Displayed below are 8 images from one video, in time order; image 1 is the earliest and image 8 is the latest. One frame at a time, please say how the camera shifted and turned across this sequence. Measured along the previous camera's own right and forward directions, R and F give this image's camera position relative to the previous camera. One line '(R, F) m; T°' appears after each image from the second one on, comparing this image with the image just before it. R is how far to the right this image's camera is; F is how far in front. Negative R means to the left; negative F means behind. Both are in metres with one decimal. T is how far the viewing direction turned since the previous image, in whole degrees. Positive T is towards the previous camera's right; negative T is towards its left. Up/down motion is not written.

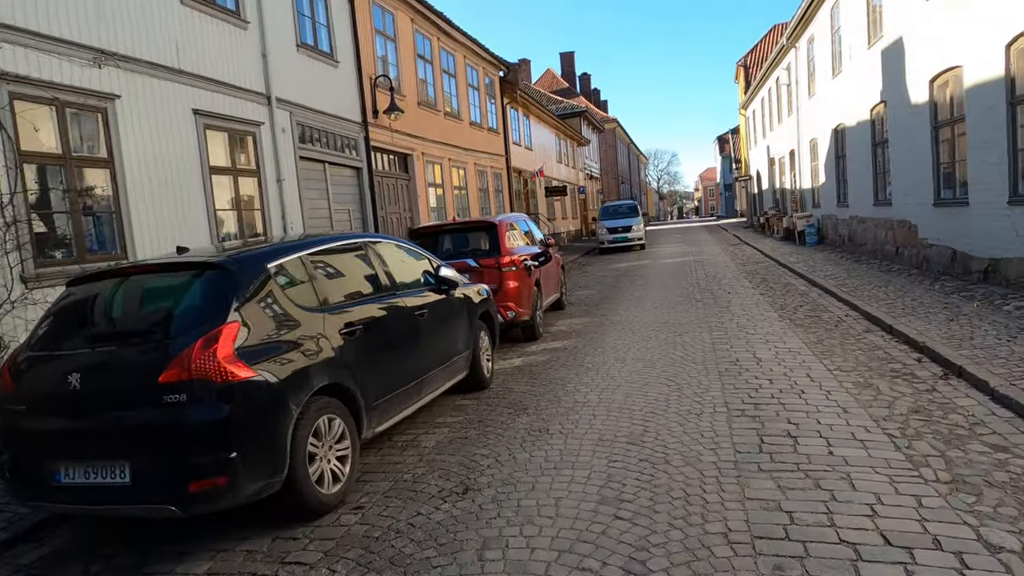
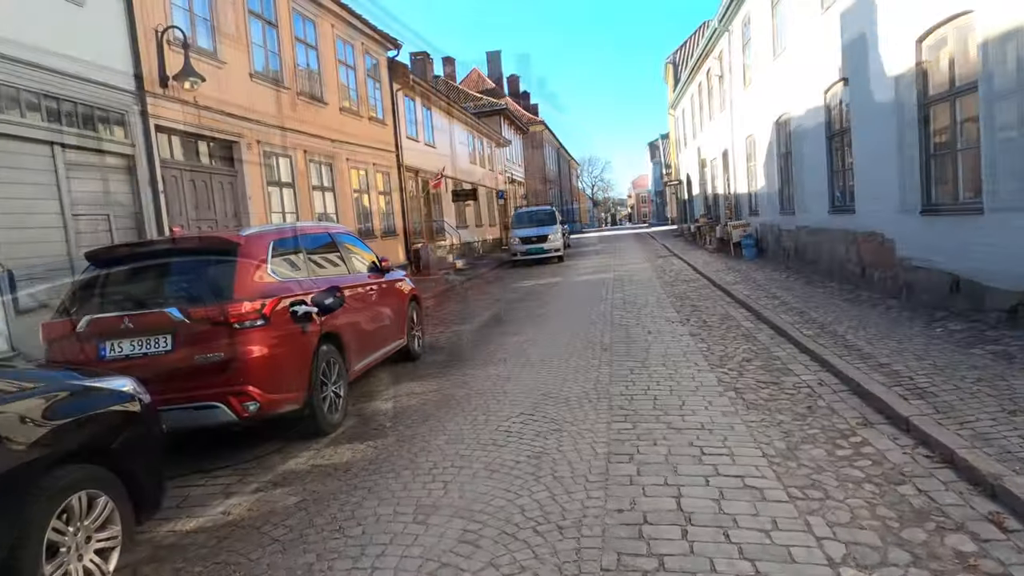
(+0.1, +1.1) m; +6°
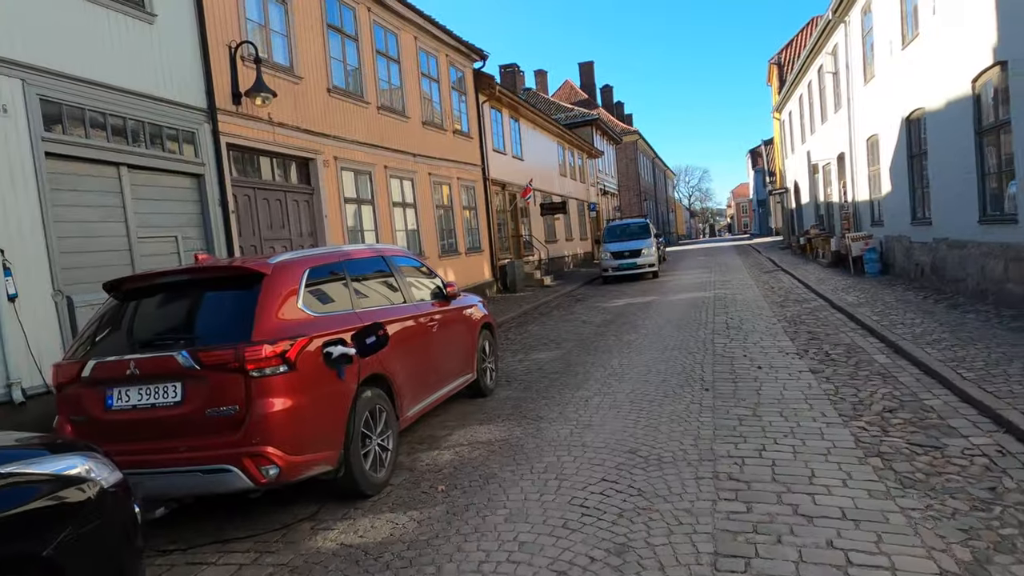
(+0.1, +1.0) m; -8°
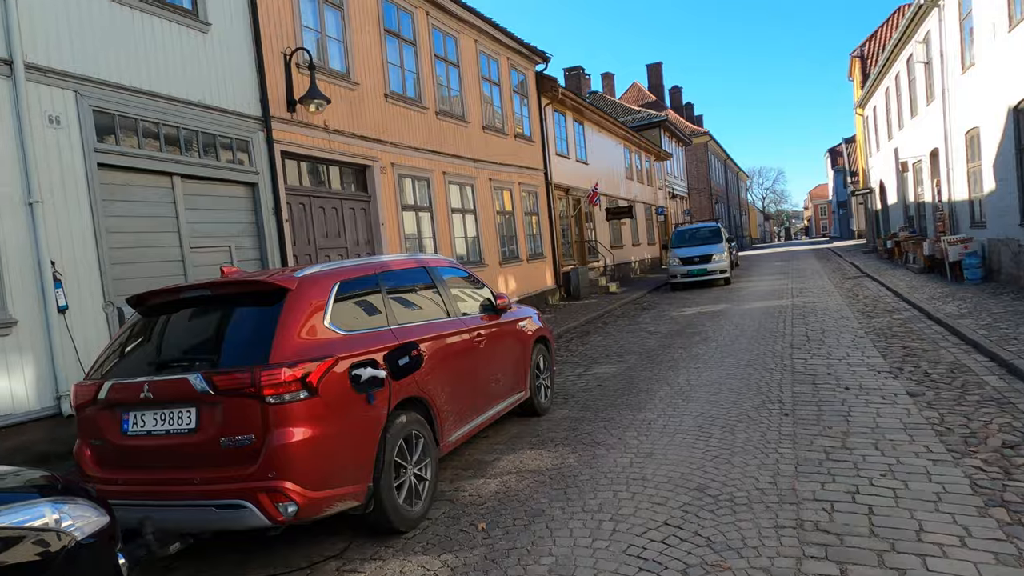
(+0.1, +0.5) m; -6°
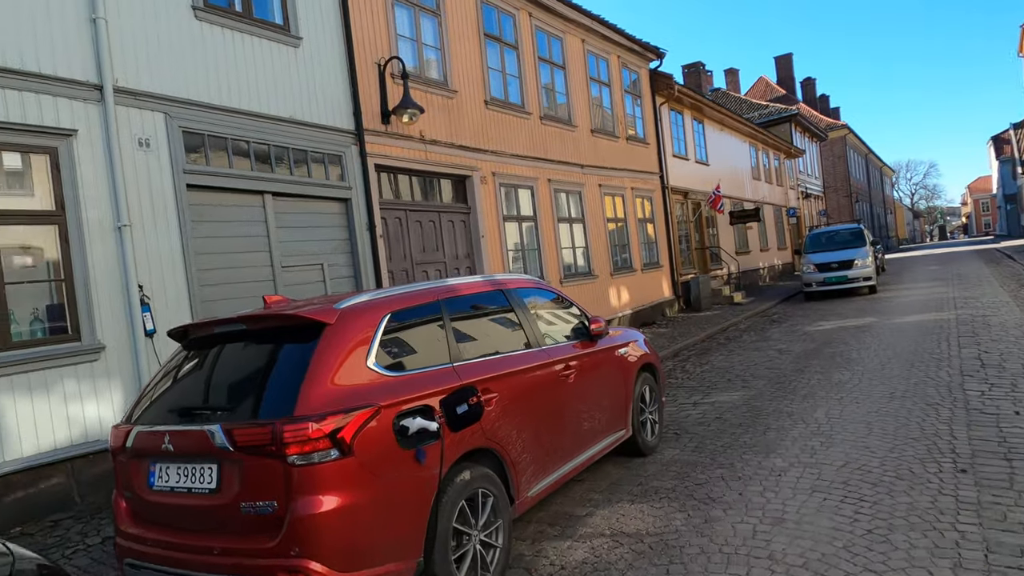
(+0.2, +0.8) m; -10°
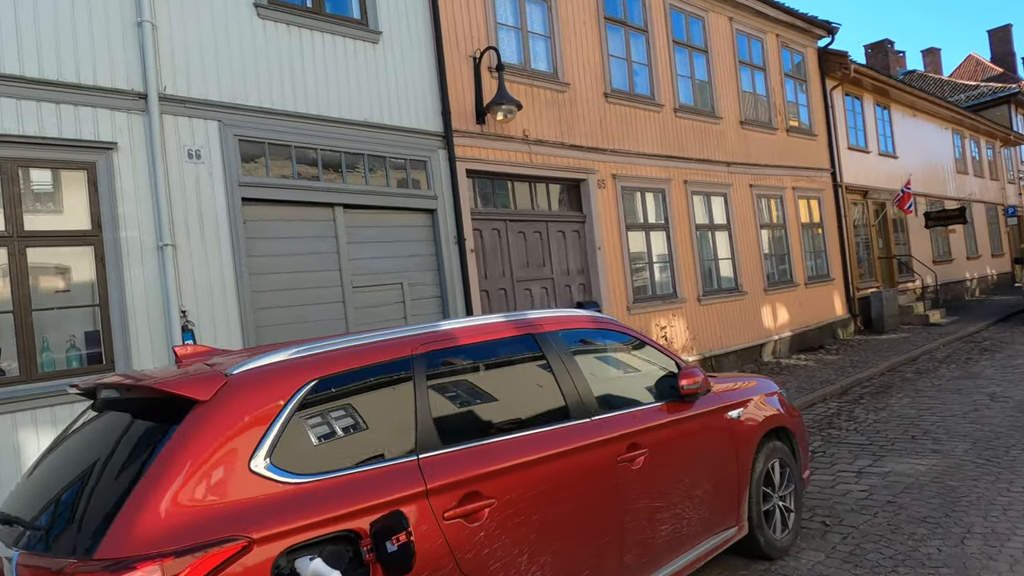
(+0.6, +1.4) m; -14°
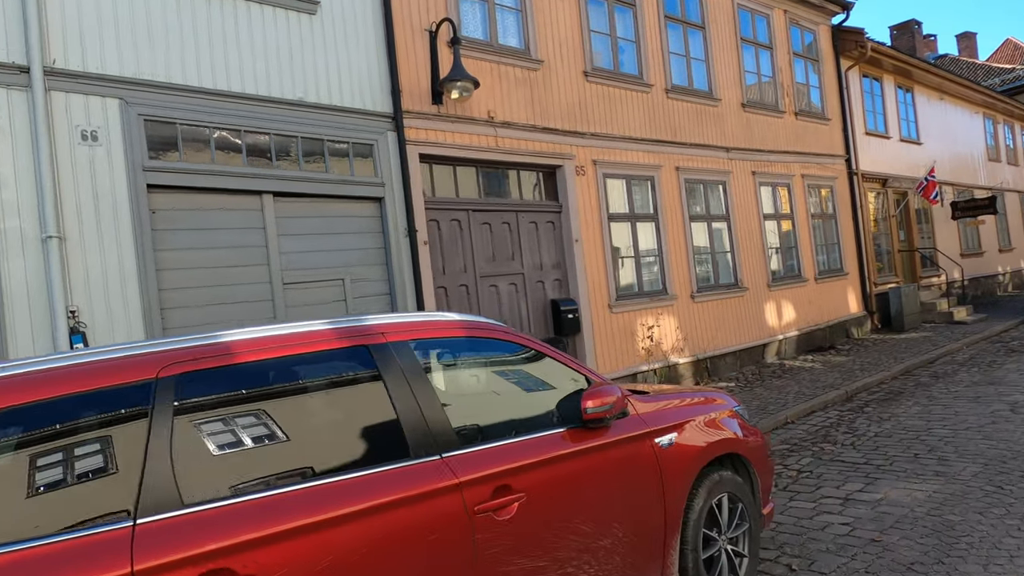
(+0.7, +0.8) m; -2°
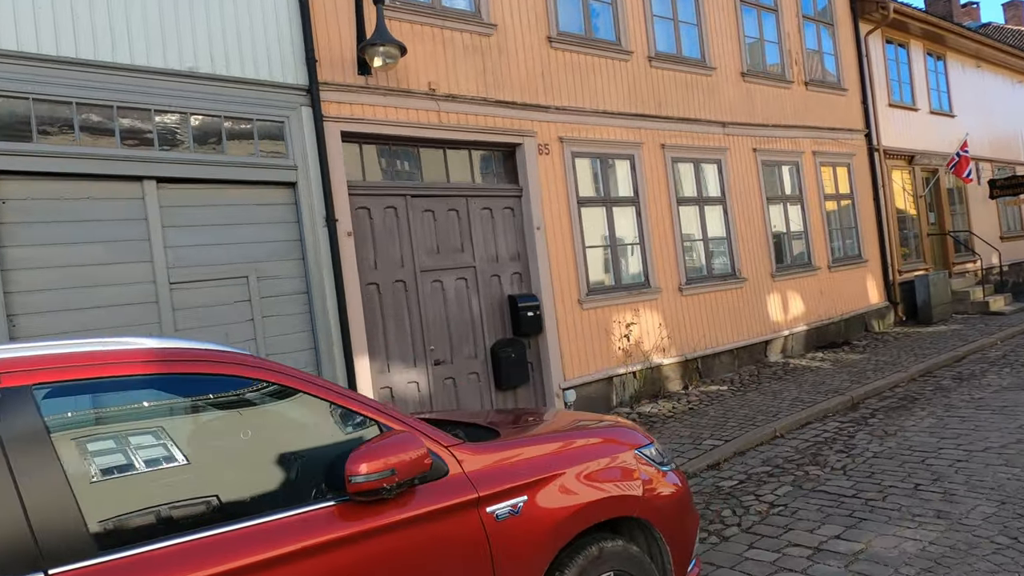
(+0.9, +1.0) m; -3°
